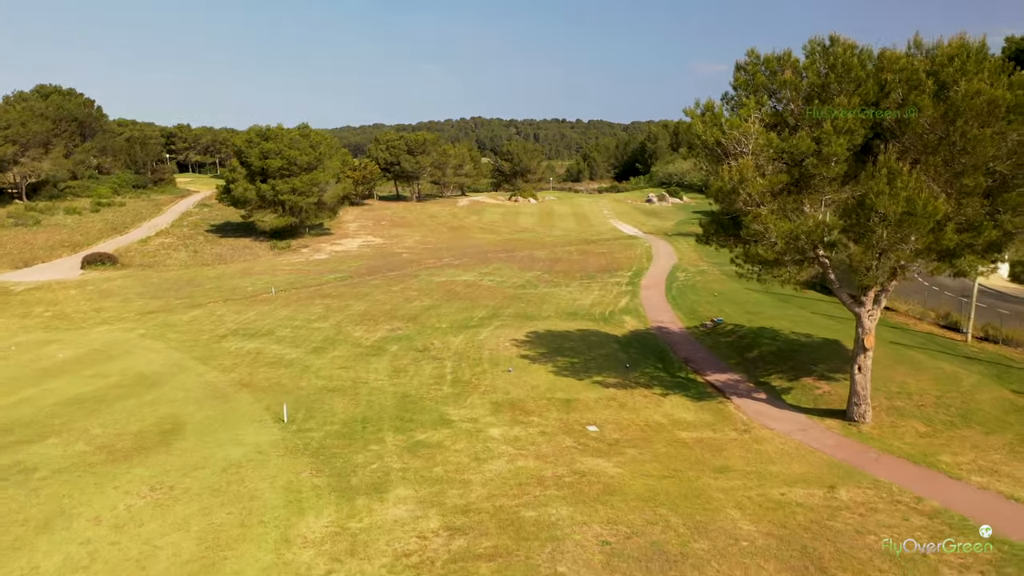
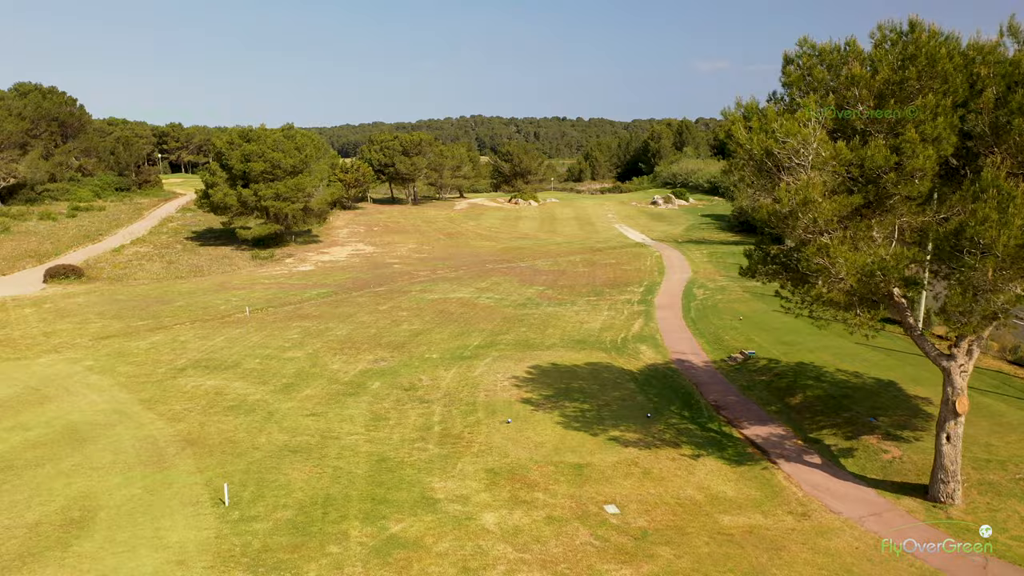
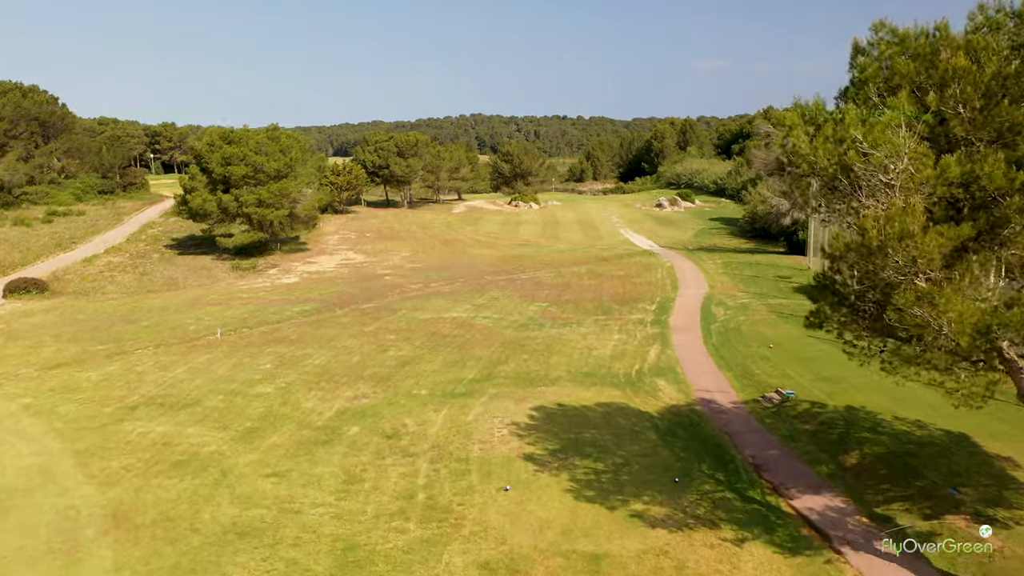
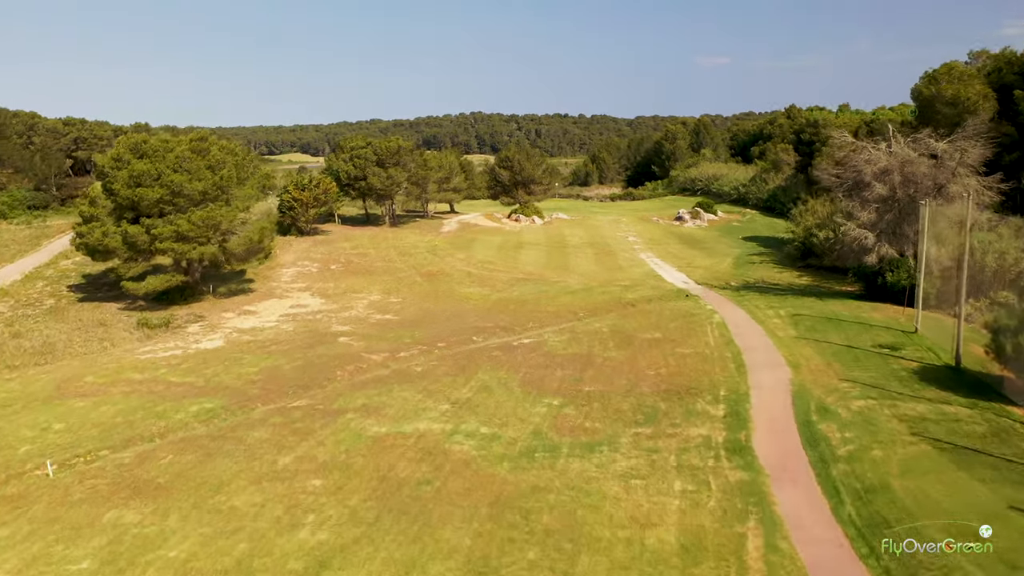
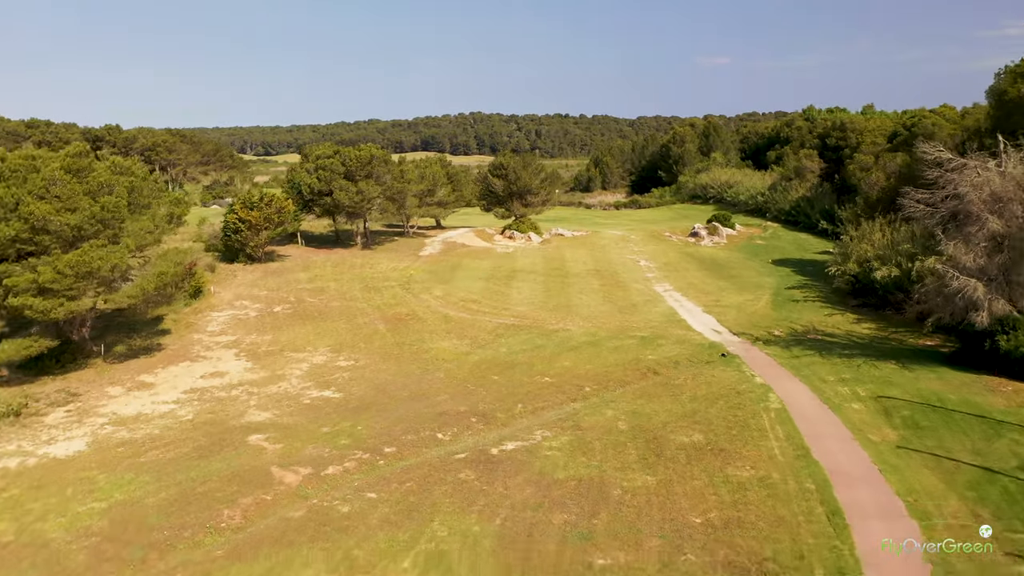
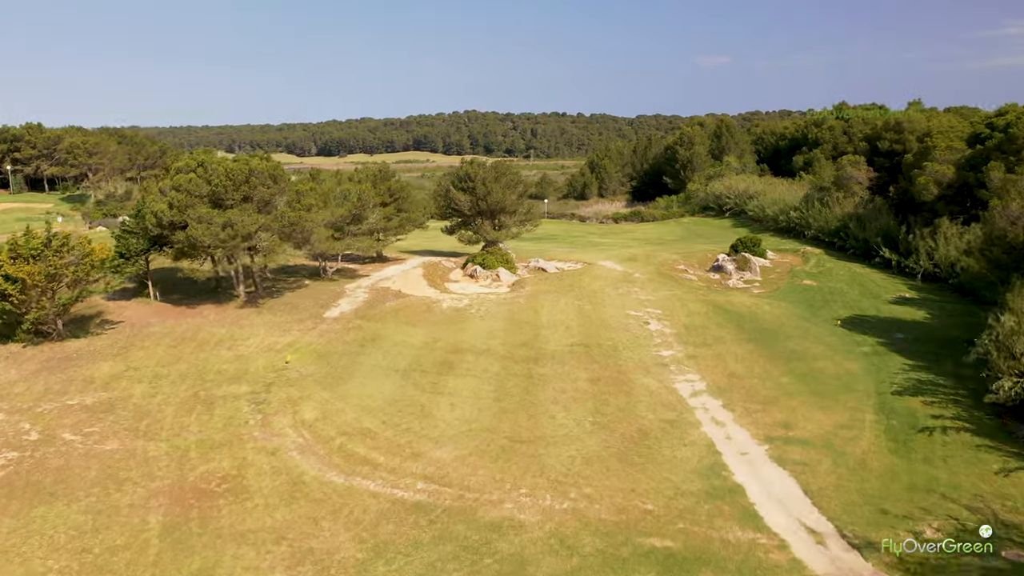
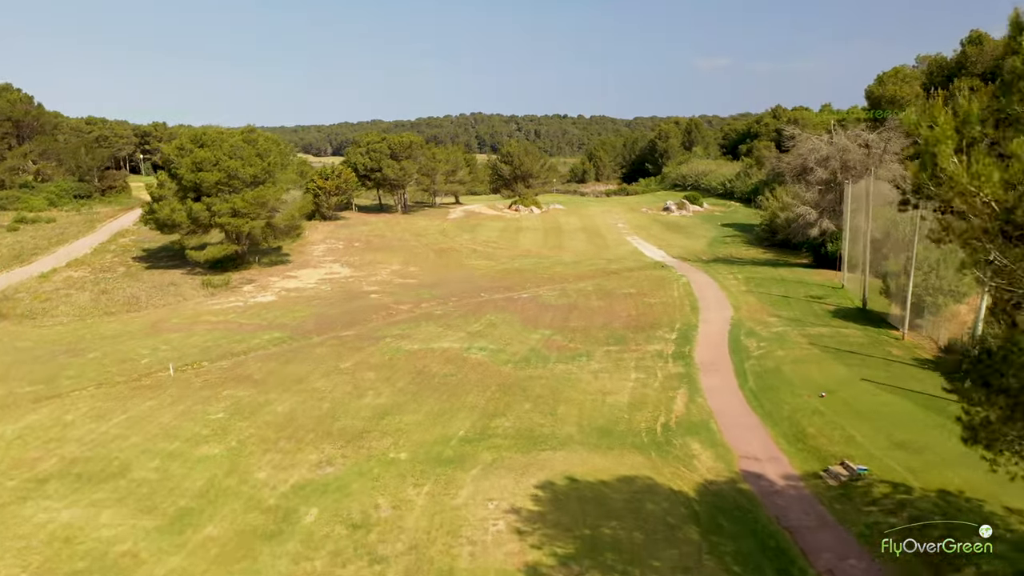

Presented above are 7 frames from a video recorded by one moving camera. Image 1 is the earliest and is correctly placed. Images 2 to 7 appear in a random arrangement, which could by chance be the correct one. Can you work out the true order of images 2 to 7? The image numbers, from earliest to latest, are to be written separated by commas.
2, 3, 7, 4, 5, 6
